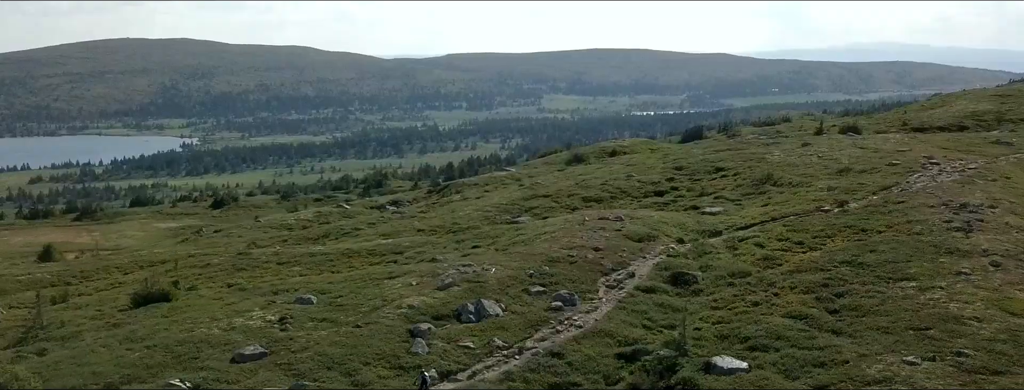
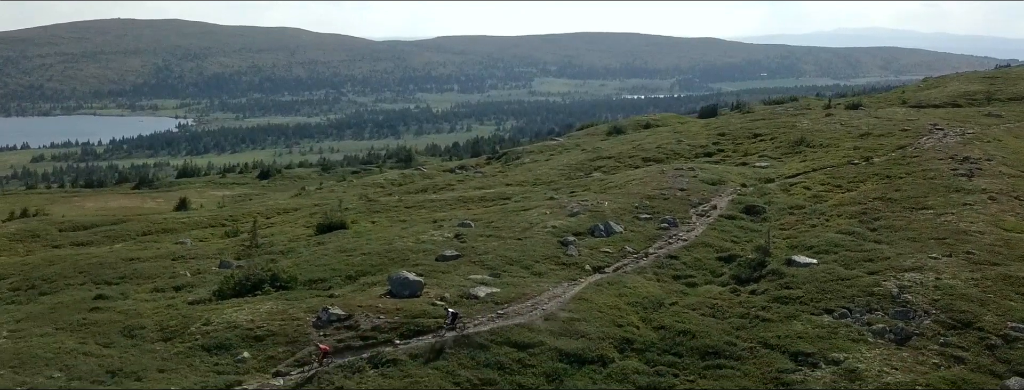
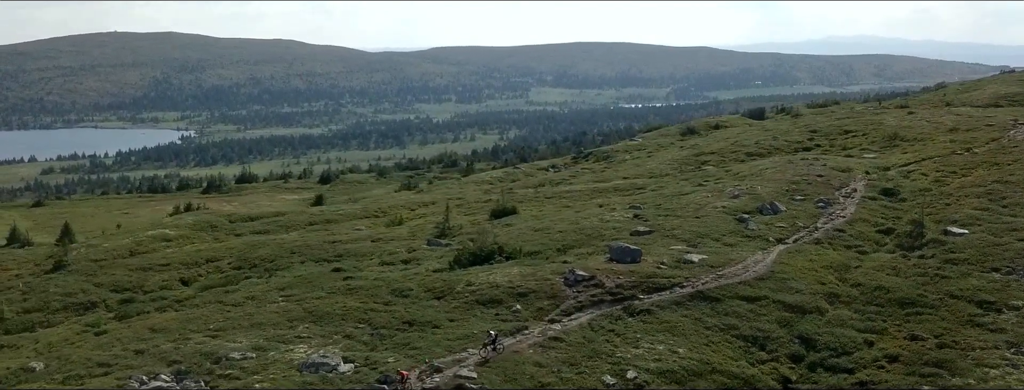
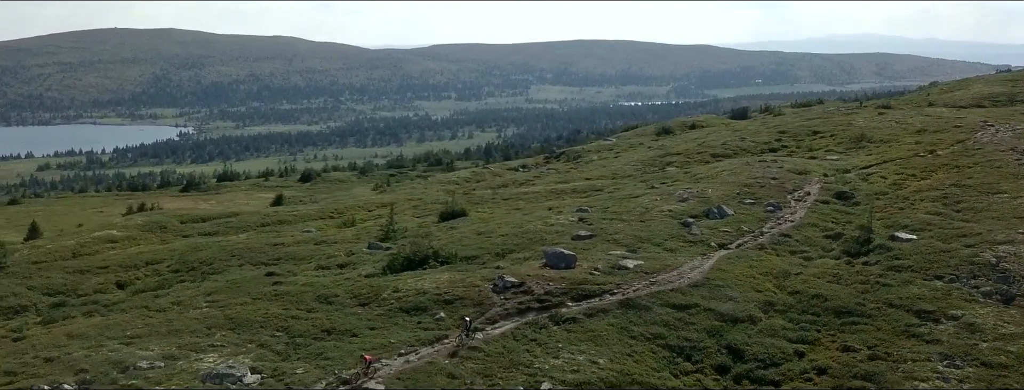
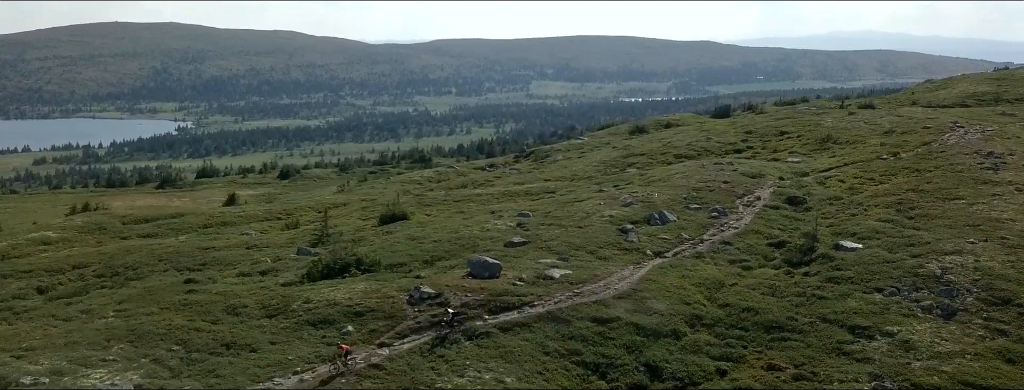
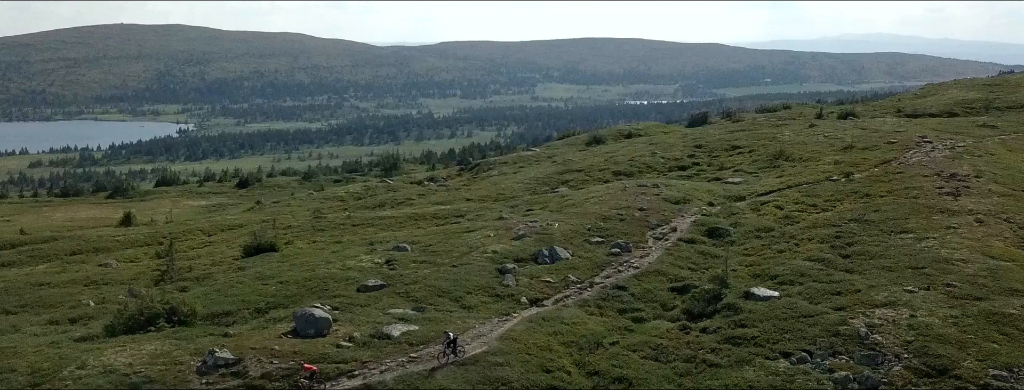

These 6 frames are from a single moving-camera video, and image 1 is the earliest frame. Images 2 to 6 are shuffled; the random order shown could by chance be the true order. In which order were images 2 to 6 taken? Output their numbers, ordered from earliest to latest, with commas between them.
6, 2, 5, 4, 3
